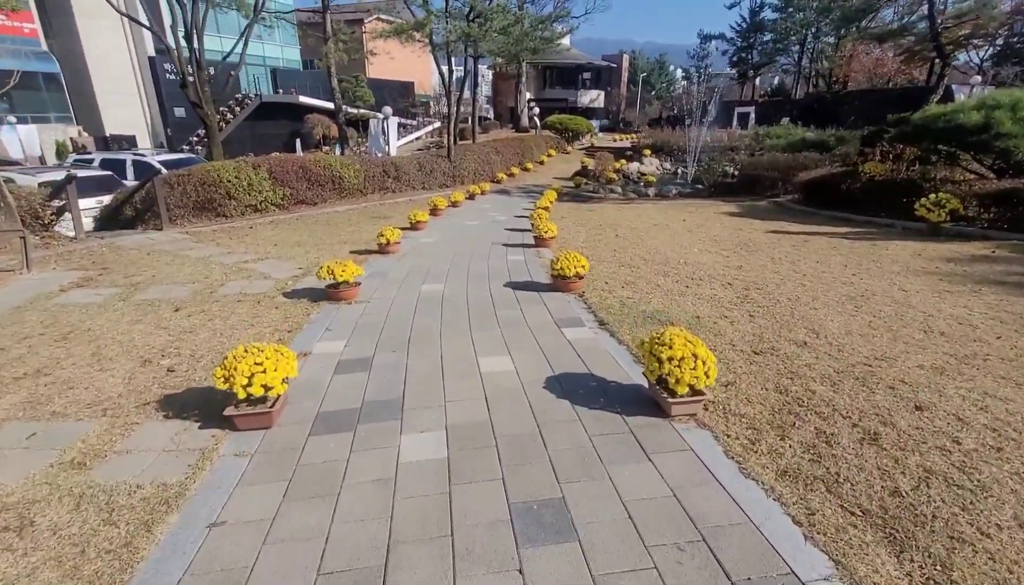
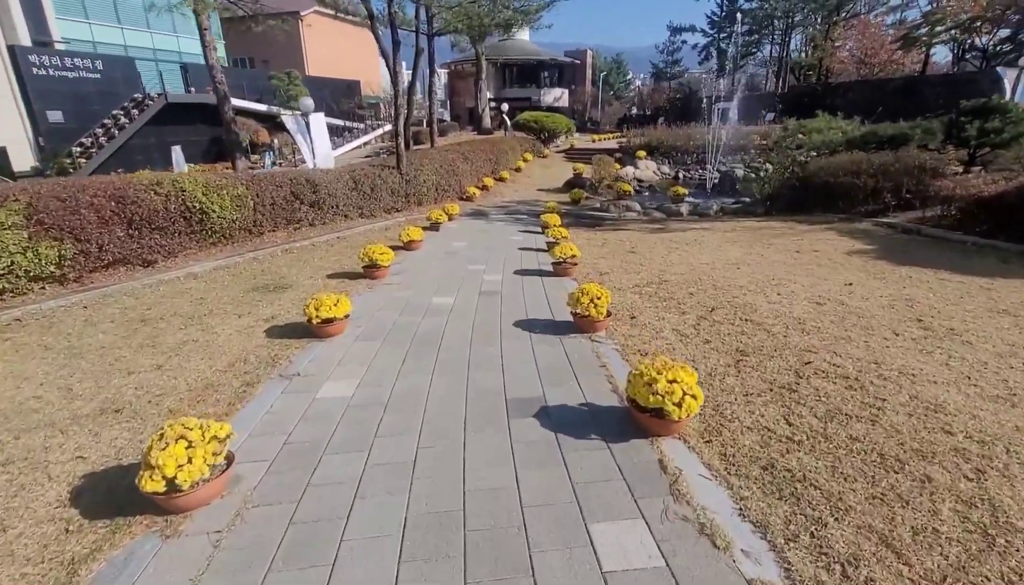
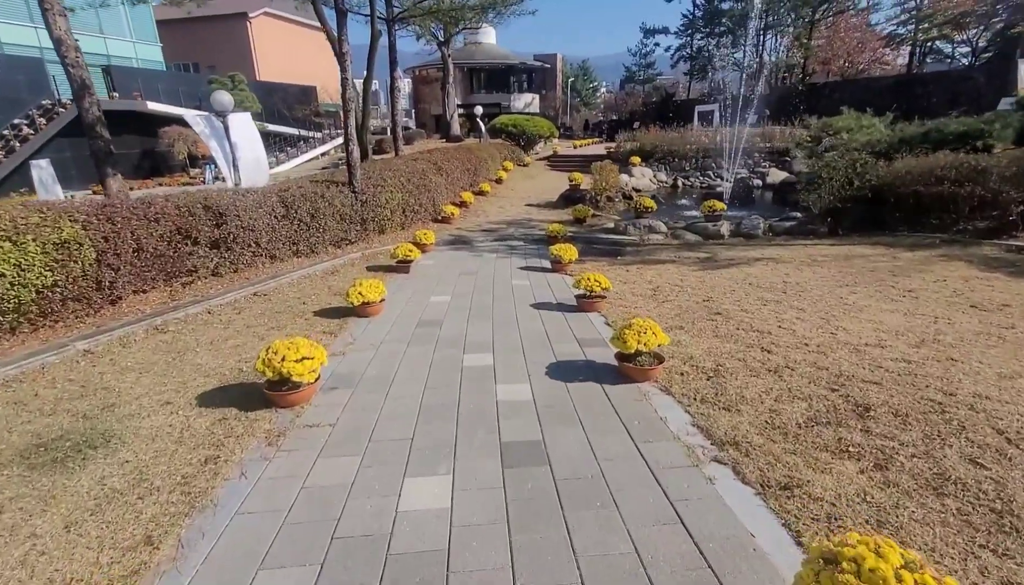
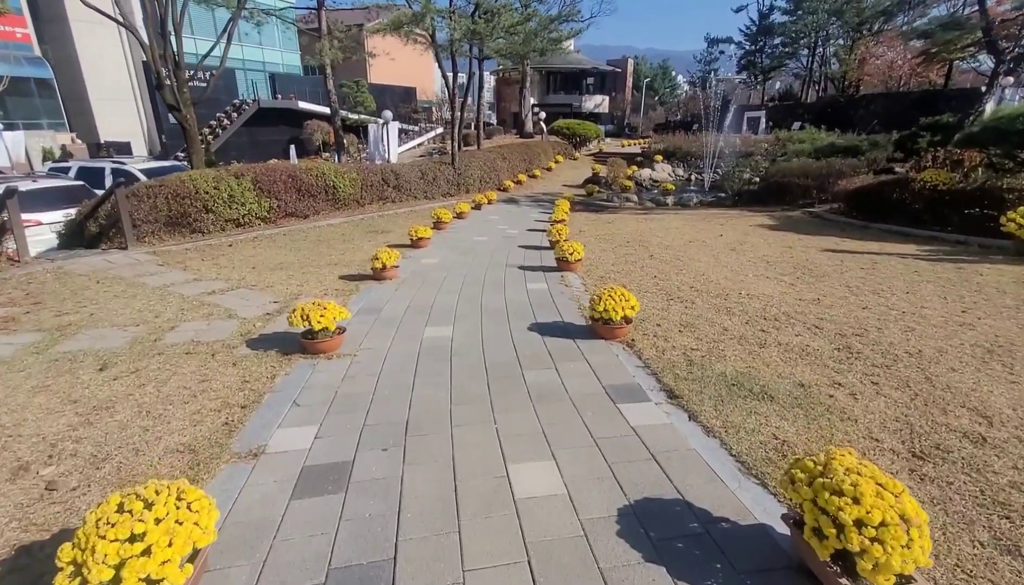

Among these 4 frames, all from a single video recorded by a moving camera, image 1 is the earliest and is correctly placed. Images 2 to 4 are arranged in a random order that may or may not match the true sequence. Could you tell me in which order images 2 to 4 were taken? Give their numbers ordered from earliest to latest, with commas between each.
4, 2, 3
